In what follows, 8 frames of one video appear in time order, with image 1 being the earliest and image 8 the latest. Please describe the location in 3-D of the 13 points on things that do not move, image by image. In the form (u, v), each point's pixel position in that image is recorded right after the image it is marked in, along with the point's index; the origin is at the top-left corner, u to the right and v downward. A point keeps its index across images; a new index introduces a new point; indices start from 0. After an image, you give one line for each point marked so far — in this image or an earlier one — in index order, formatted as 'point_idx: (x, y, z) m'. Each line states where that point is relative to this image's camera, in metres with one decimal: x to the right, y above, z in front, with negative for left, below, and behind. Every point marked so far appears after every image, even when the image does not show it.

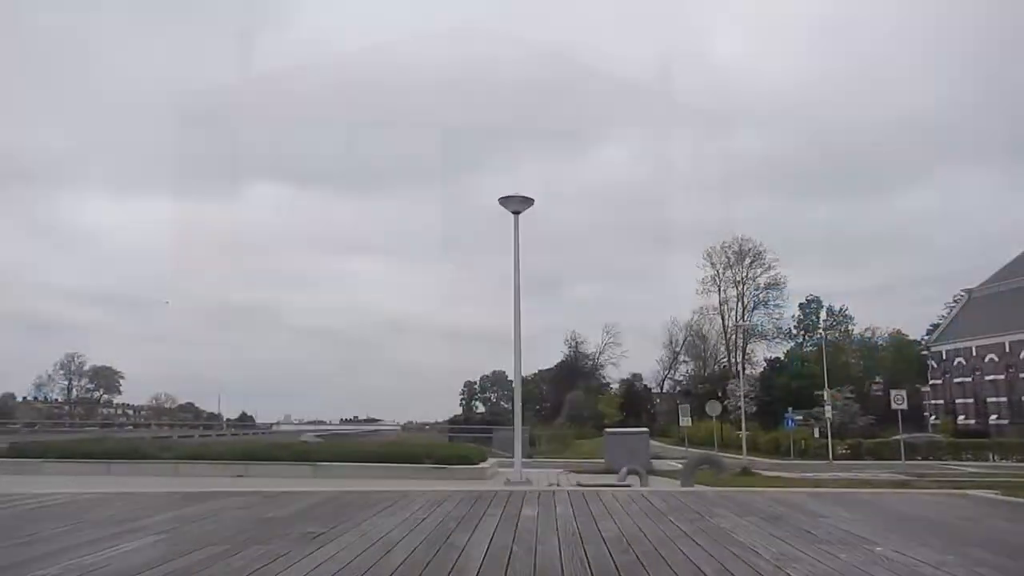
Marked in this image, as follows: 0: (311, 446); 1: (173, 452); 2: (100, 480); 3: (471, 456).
0: (-2.9, -2.4, +11.8) m
1: (-5.0, -2.4, +11.6) m
2: (-5.5, -2.6, +10.6) m
3: (-0.6, -2.4, +11.6) m
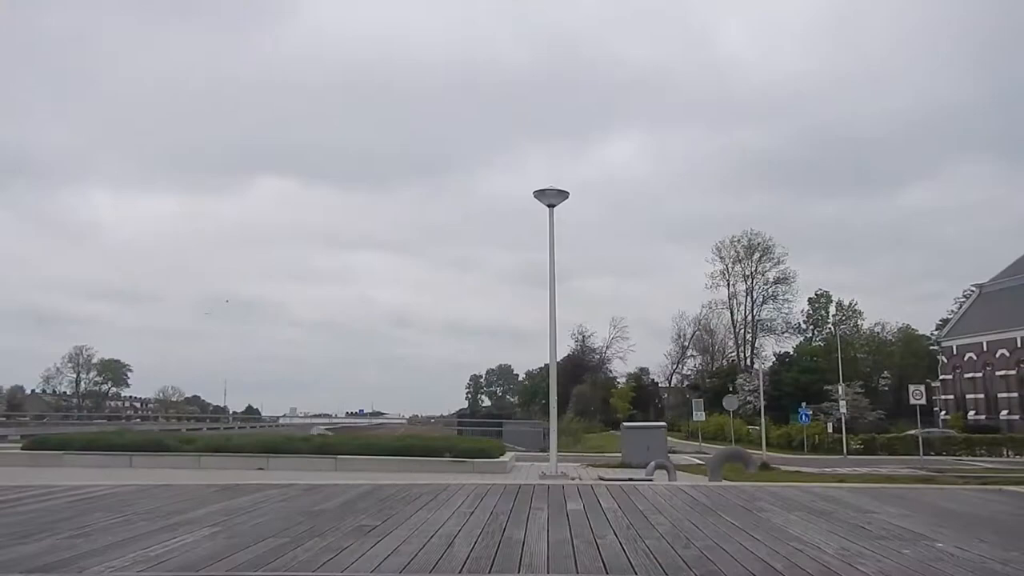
0: (-2.7, -2.3, +11.8) m
1: (-4.7, -2.3, +11.7) m
2: (-5.2, -2.5, +10.7) m
3: (-0.3, -2.4, +11.6) m
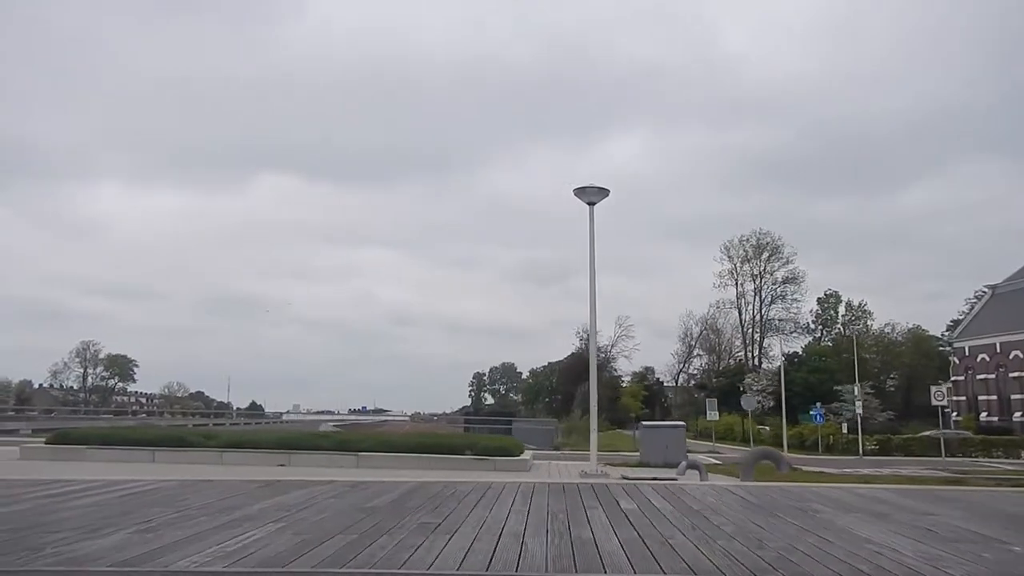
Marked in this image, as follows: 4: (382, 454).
0: (-2.4, -2.2, +11.8) m
1: (-4.4, -2.3, +11.7) m
2: (-4.9, -2.4, +10.7) m
3: (0.0, -2.3, +11.6) m
4: (-1.8, -2.4, +11.4) m
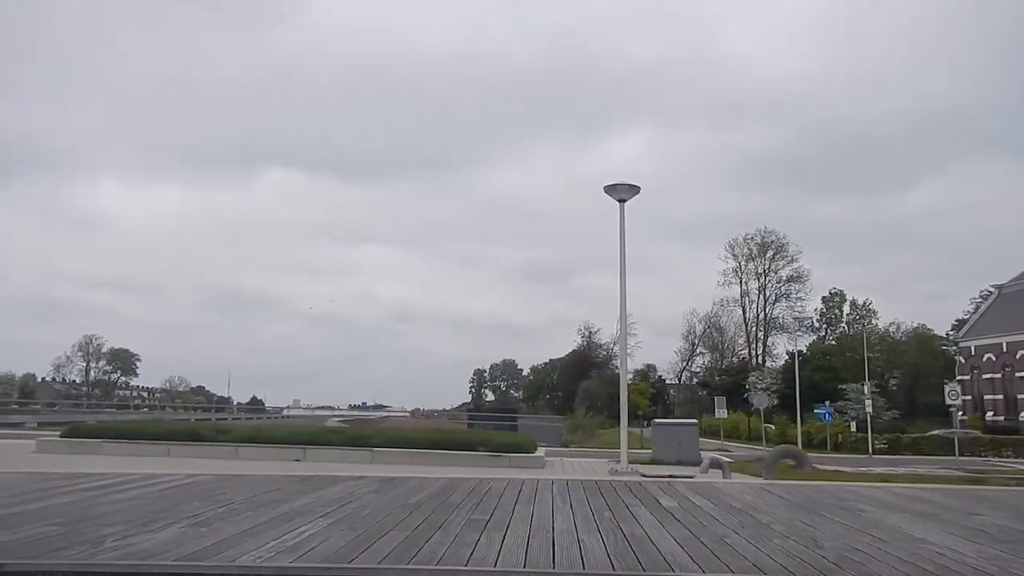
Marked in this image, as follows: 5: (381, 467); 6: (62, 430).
0: (-2.1, -2.1, +11.8) m
1: (-4.2, -2.2, +11.7) m
2: (-4.7, -2.4, +10.7) m
3: (+0.2, -2.3, +11.6) m
4: (-1.6, -2.3, +11.4) m
5: (-1.8, -2.4, +10.8) m
6: (-6.8, -2.2, +12.0) m
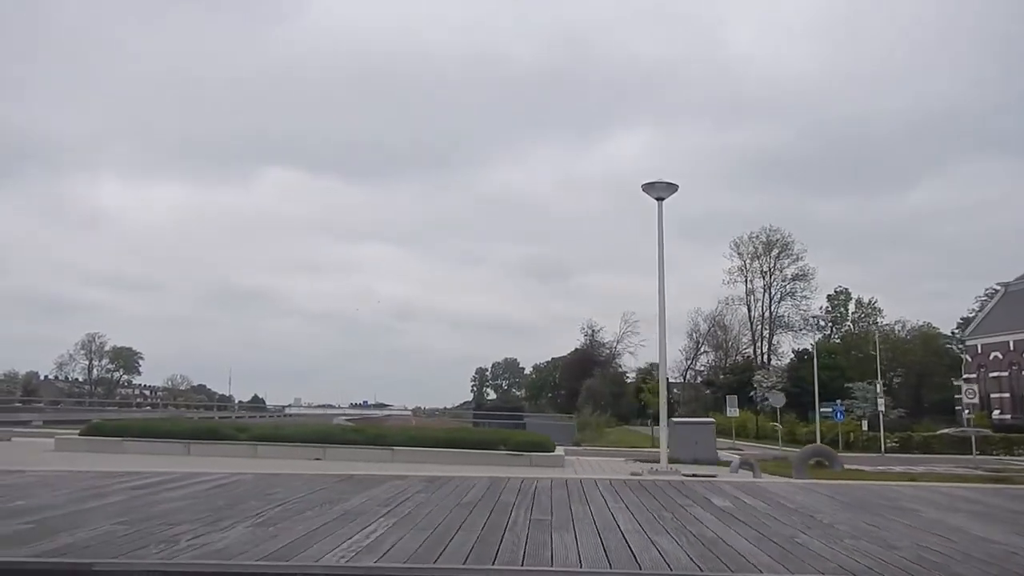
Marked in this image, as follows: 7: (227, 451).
0: (-1.9, -2.1, +11.8) m
1: (-3.9, -2.2, +11.7) m
2: (-4.4, -2.3, +10.7) m
3: (+0.5, -2.2, +11.6) m
4: (-1.3, -2.3, +11.4) m
5: (-1.5, -2.4, +10.8) m
6: (-6.5, -2.1, +12.0) m
7: (-4.1, -2.3, +11.4) m
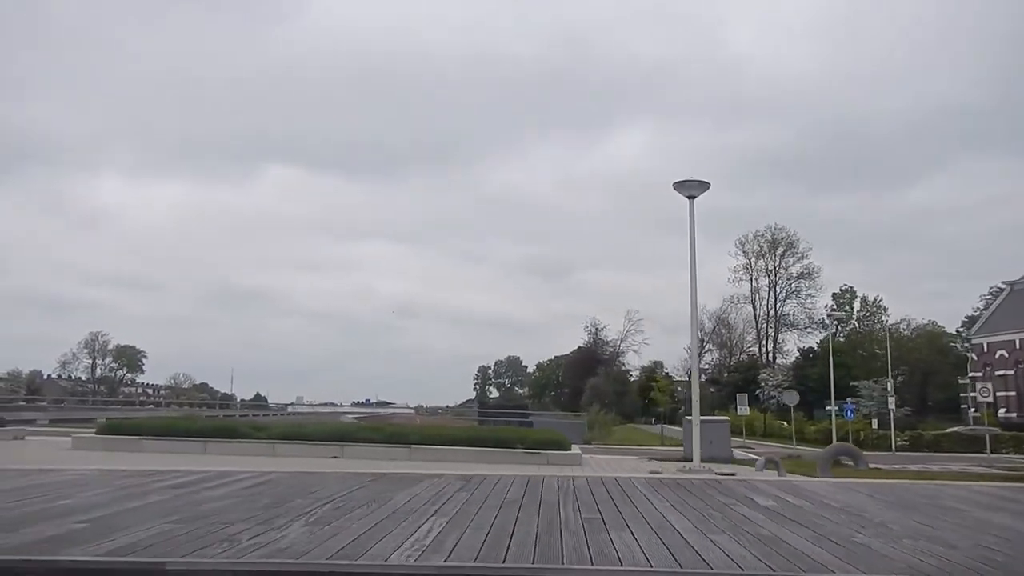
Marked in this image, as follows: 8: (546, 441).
0: (-1.6, -2.1, +11.8) m
1: (-3.7, -2.1, +11.7) m
2: (-4.2, -2.3, +10.7) m
3: (+0.7, -2.2, +11.6) m
4: (-1.1, -2.3, +11.4) m
5: (-1.3, -2.4, +10.8) m
6: (-6.3, -2.1, +12.0) m
7: (-3.9, -2.3, +11.4) m
8: (+0.5, -2.2, +11.5) m
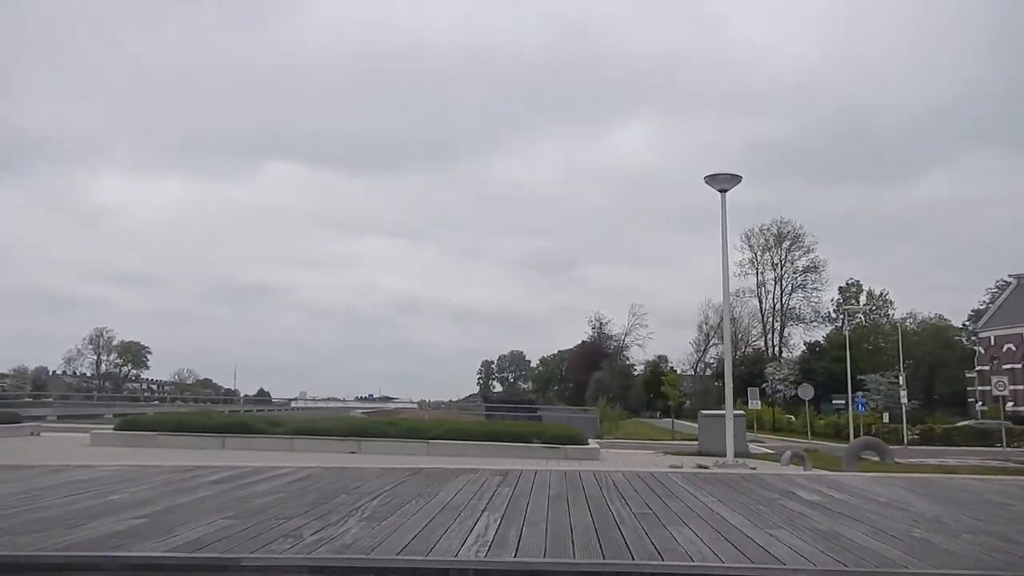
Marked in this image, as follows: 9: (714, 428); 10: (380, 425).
0: (-1.4, -2.0, +11.8) m
1: (-3.4, -2.1, +11.8) m
2: (-4.0, -2.3, +10.7) m
3: (+1.0, -2.1, +11.6) m
4: (-0.9, -2.2, +11.4) m
5: (-1.0, -2.3, +10.8) m
6: (-6.0, -2.1, +12.1) m
7: (-3.6, -2.3, +11.4) m
8: (+0.7, -2.1, +11.5) m
9: (+3.6, -2.7, +15.1) m
10: (-2.0, -2.0, +11.8) m
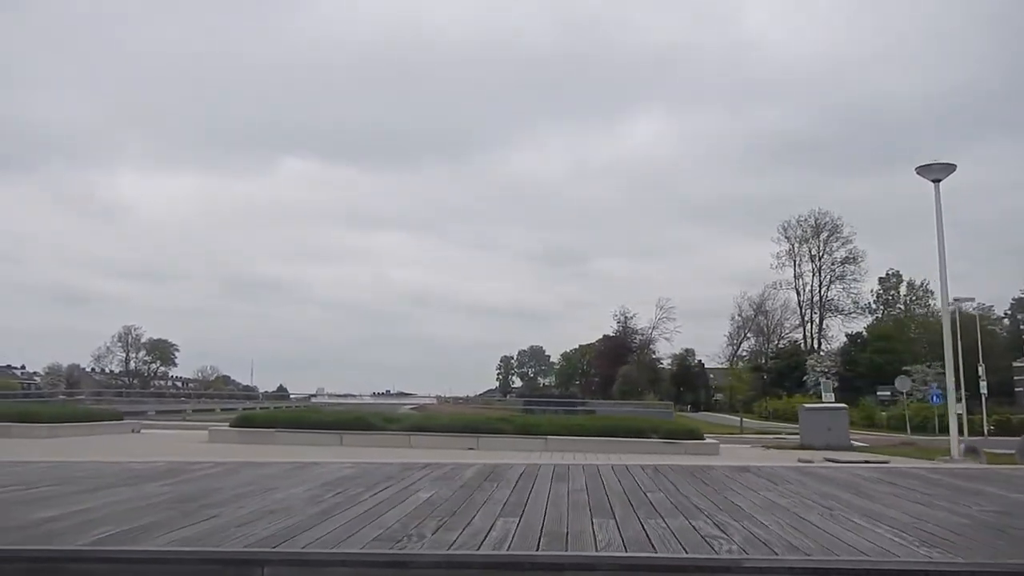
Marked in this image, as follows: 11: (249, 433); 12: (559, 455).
0: (+0.3, -2.0, +11.9) m
1: (-1.8, -2.0, +11.8) m
2: (-2.3, -2.2, +10.8) m
3: (+2.6, -2.1, +11.5) m
4: (+0.8, -2.1, +11.4) m
5: (+0.6, -2.3, +10.8) m
6: (-4.4, -2.0, +12.2) m
7: (-2.0, -2.2, +11.5) m
8: (+2.4, -2.1, +11.5) m
9: (+5.4, -2.5, +15.0) m
10: (-0.3, -2.0, +11.8) m
11: (-3.8, -2.2, +11.8) m
12: (+0.6, -2.3, +10.7) m
